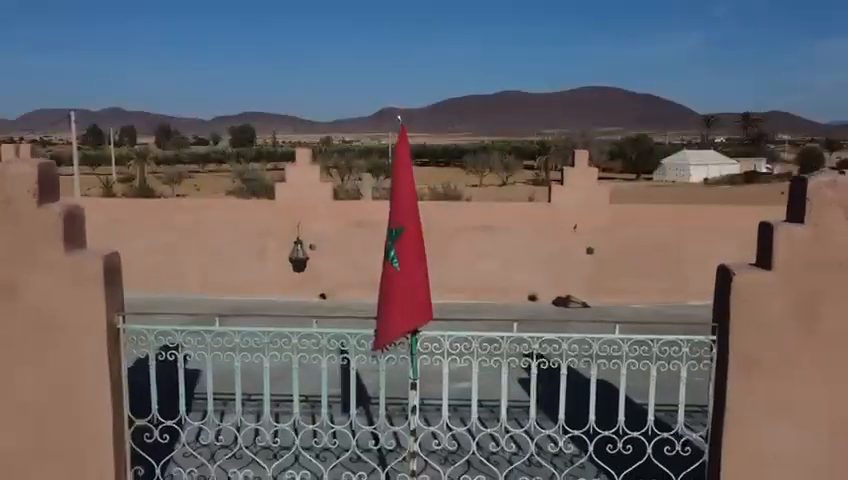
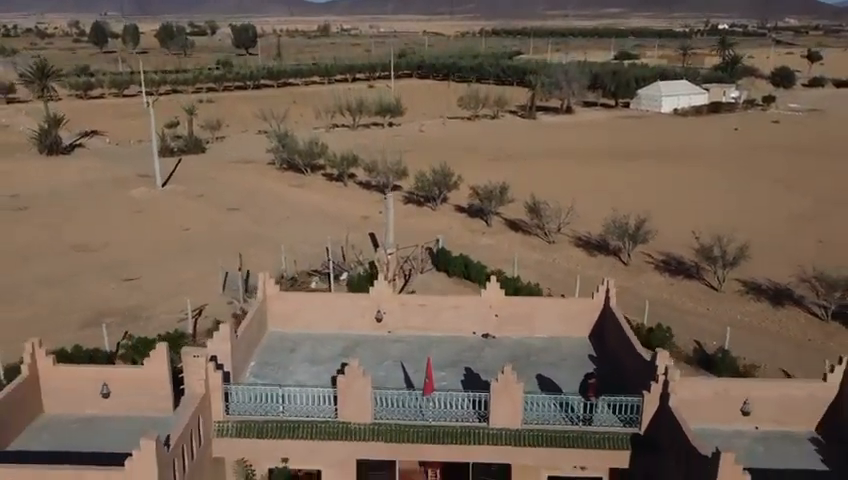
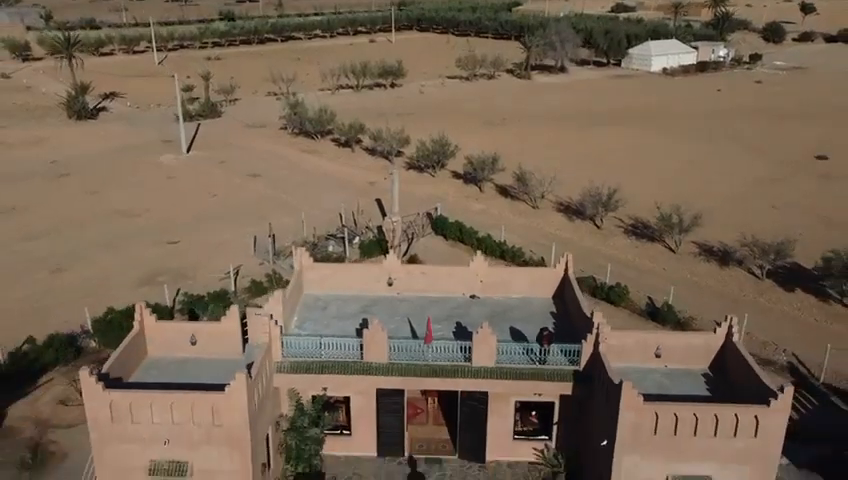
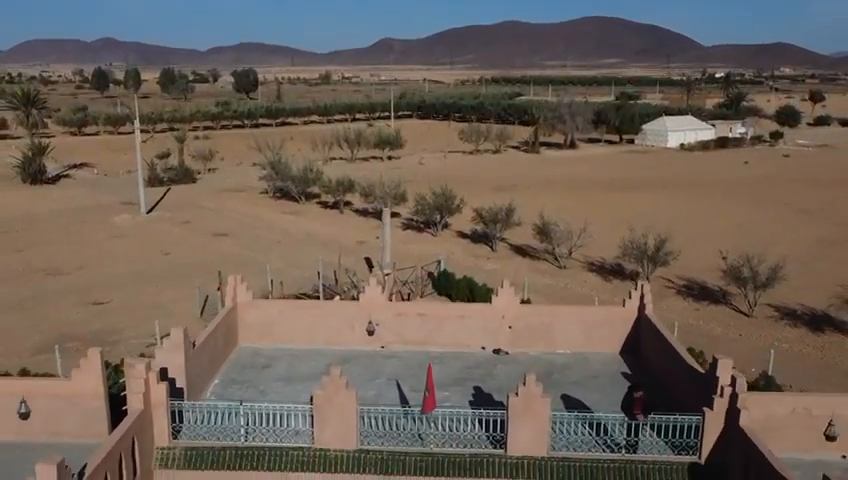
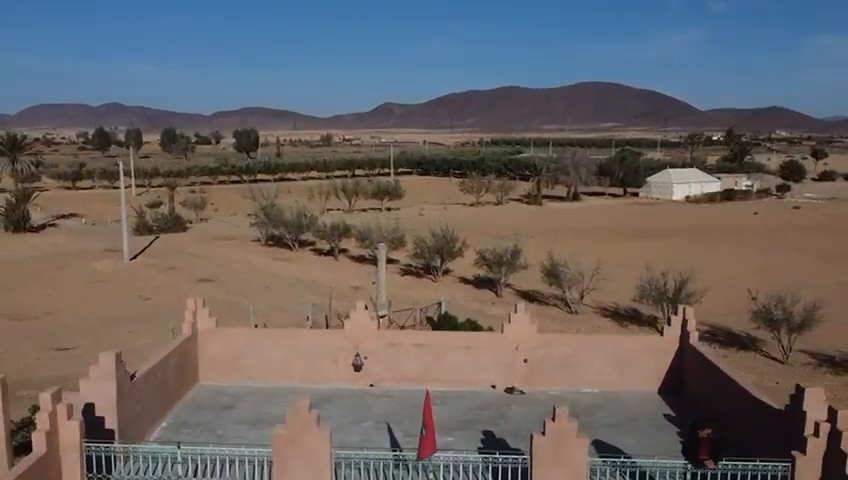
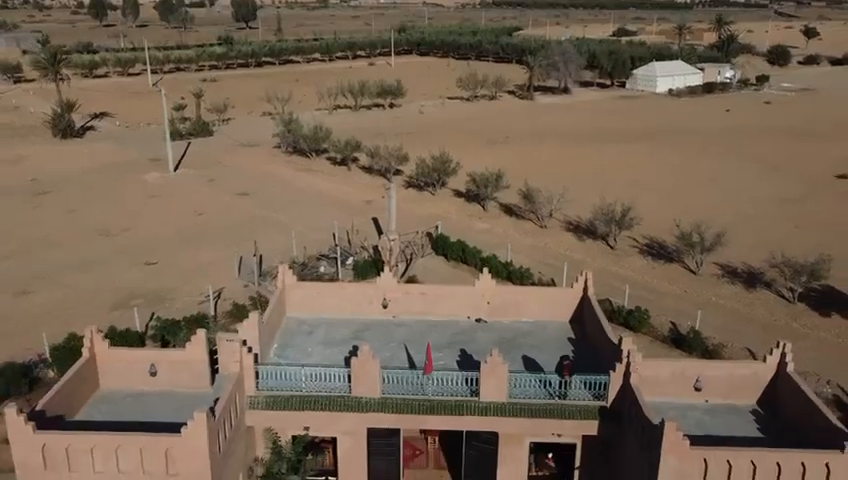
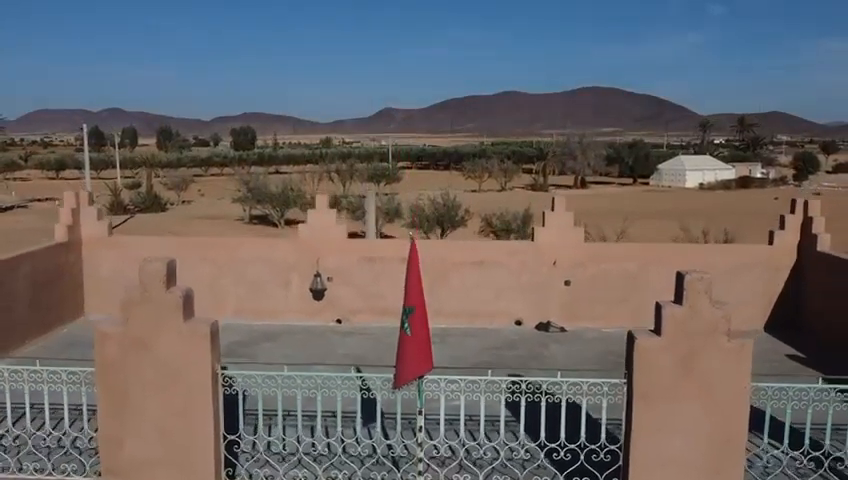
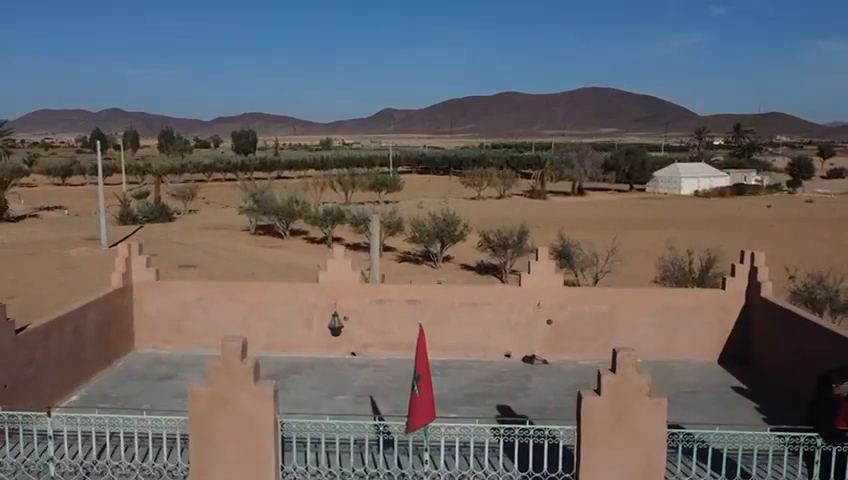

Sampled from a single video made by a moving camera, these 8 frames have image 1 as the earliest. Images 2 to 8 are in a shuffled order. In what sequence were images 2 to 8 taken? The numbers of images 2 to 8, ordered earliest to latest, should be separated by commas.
7, 8, 5, 4, 2, 6, 3
